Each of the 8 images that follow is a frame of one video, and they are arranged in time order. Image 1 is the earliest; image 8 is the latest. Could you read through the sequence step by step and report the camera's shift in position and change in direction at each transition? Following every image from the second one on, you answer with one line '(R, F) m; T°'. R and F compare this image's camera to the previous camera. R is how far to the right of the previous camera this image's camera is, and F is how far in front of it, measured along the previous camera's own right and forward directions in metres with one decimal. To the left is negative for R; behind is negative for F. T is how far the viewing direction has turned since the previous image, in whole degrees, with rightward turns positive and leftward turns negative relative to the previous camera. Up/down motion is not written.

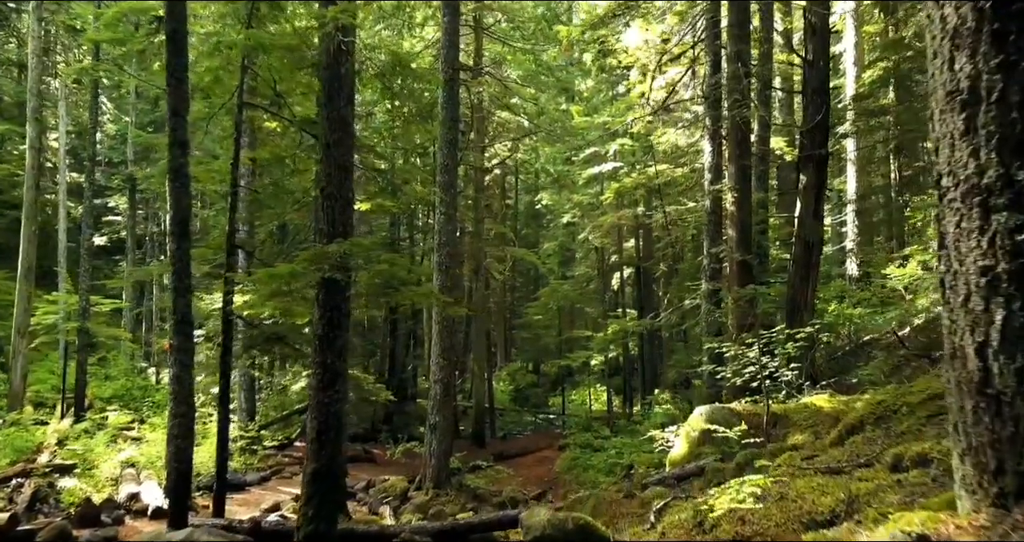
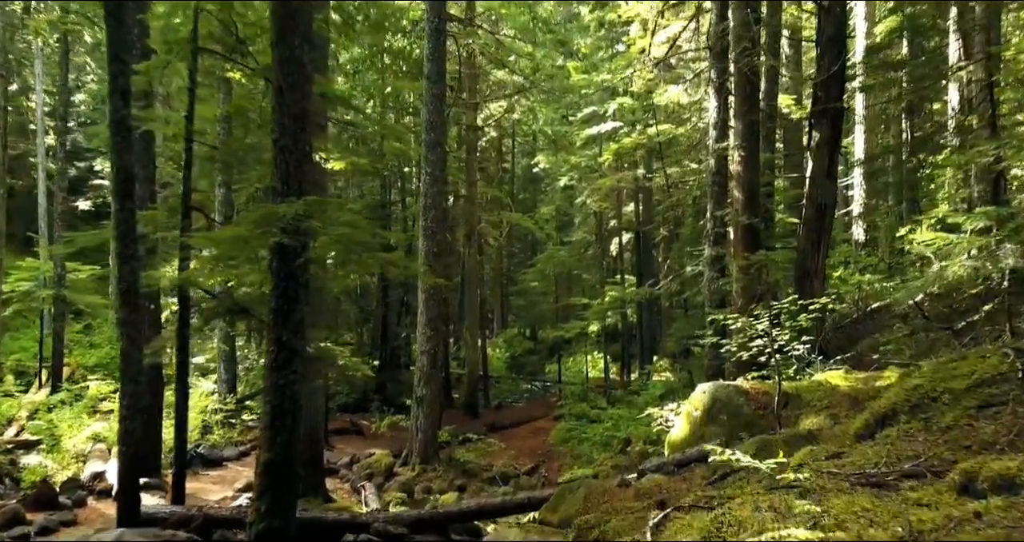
(+0.2, +0.8) m; 0°
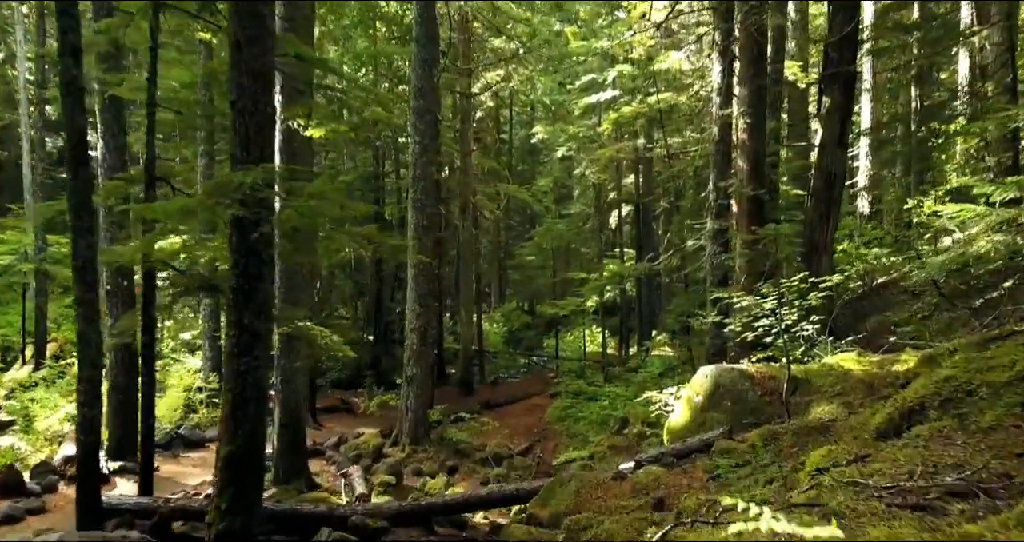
(+0.1, +0.6) m; 0°
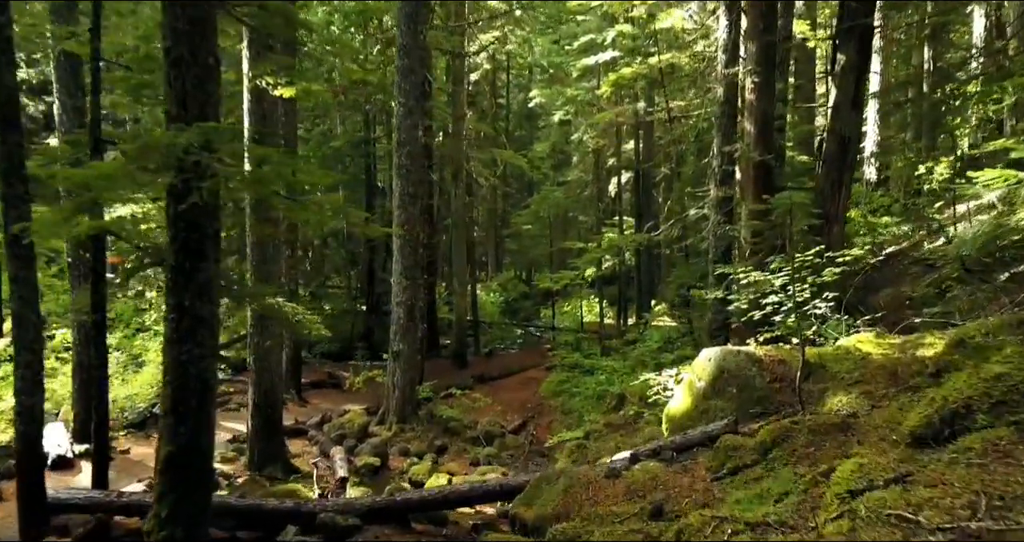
(+0.1, +0.7) m; 0°
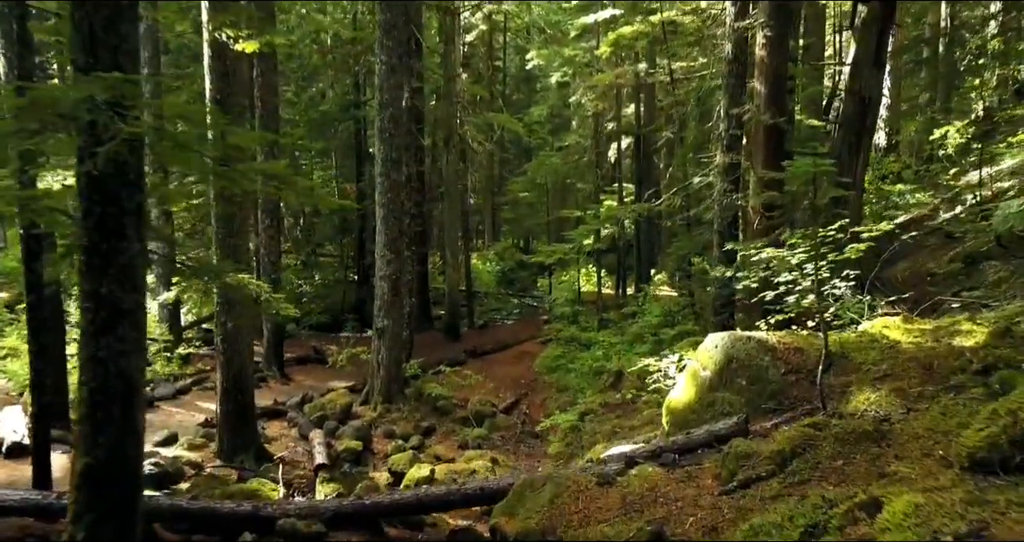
(+0.1, +0.7) m; 0°
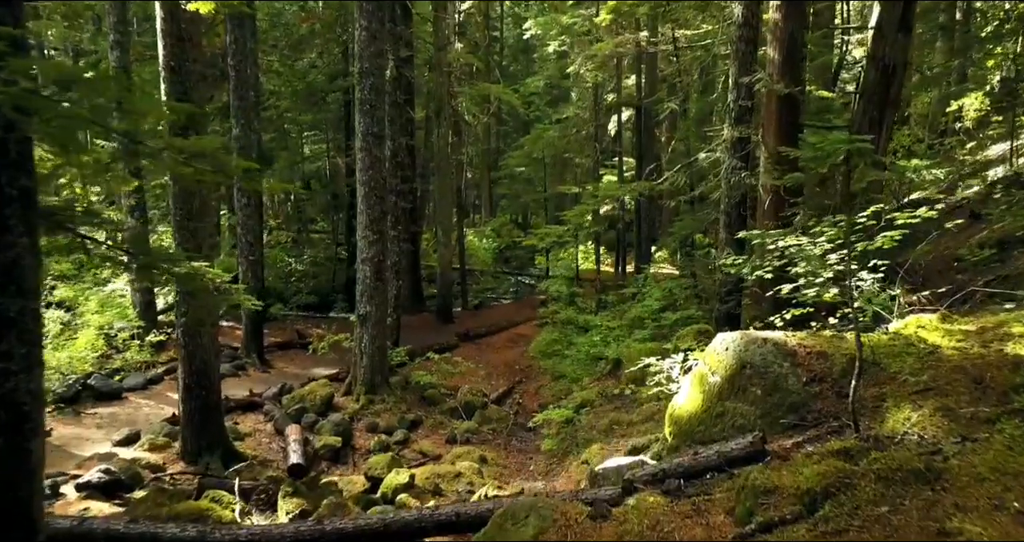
(+0.1, +0.7) m; 0°
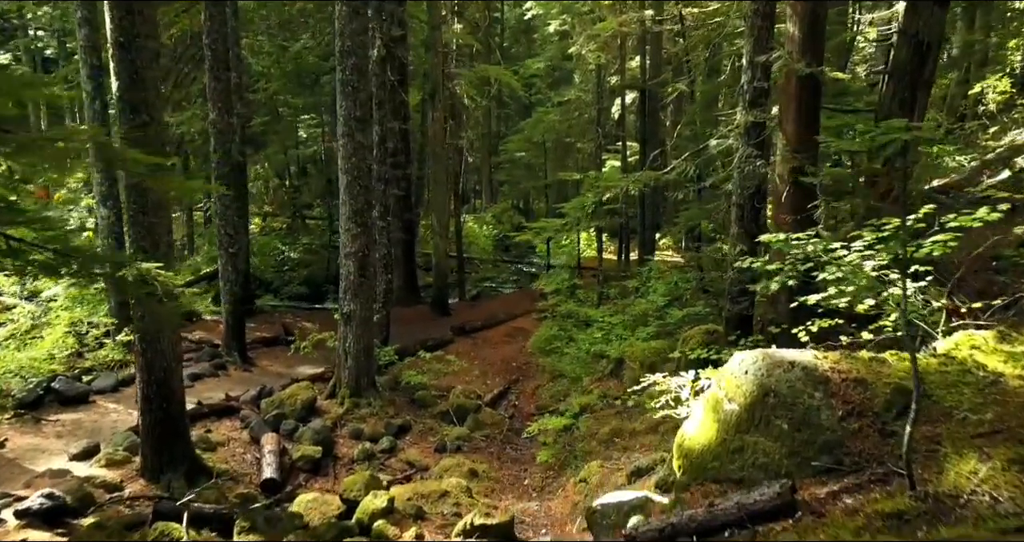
(+0.1, +0.7) m; 0°
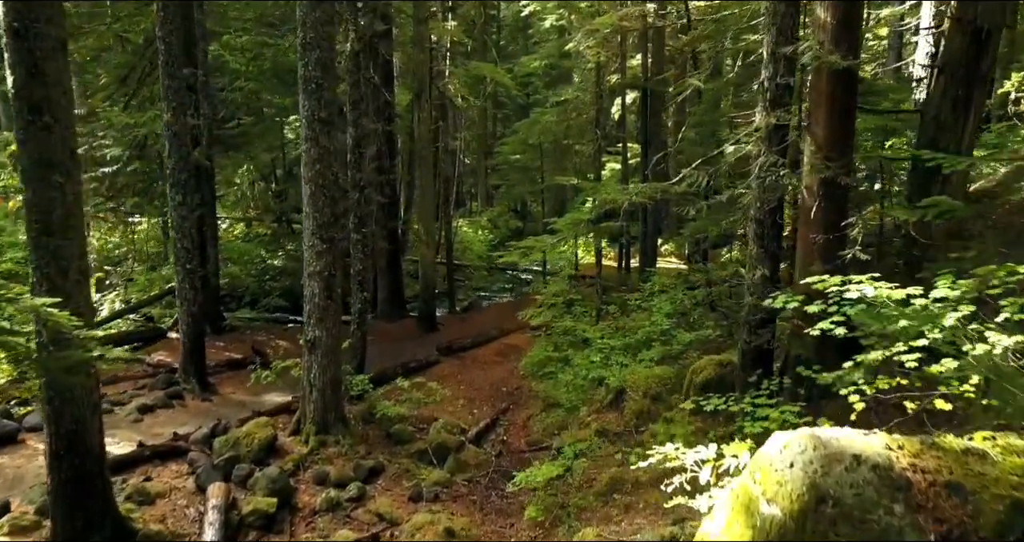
(+0.2, +1.2) m; 0°
